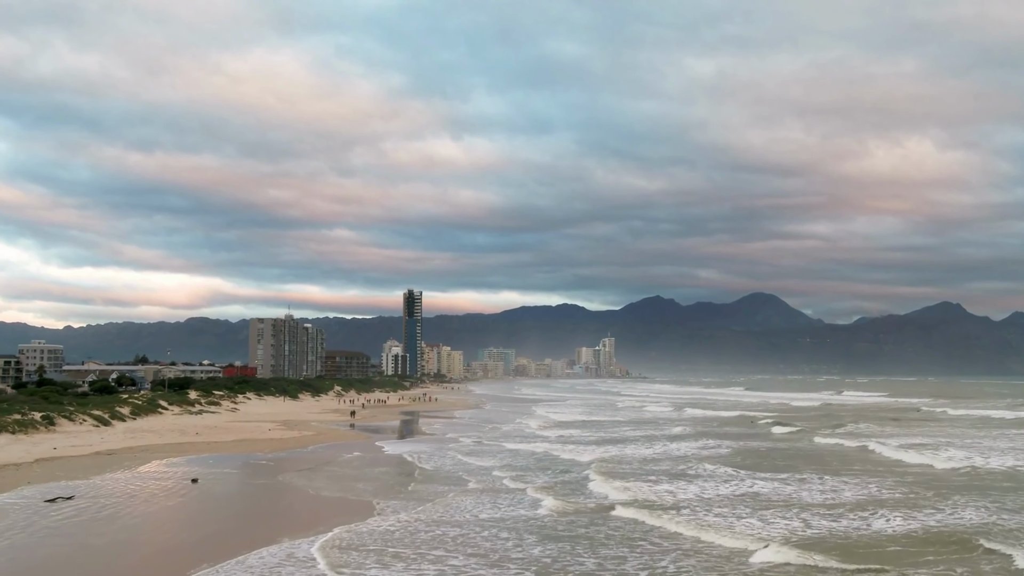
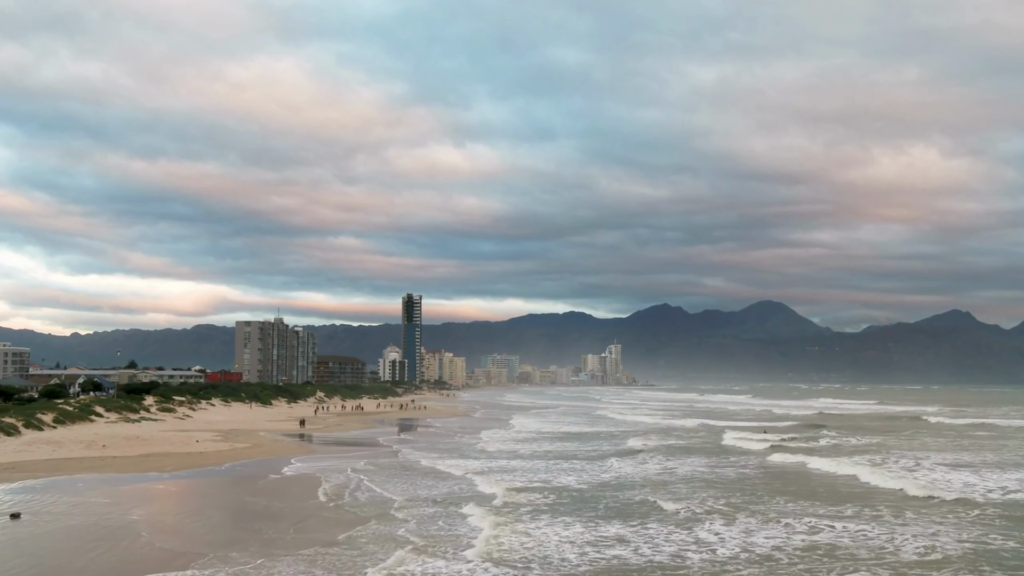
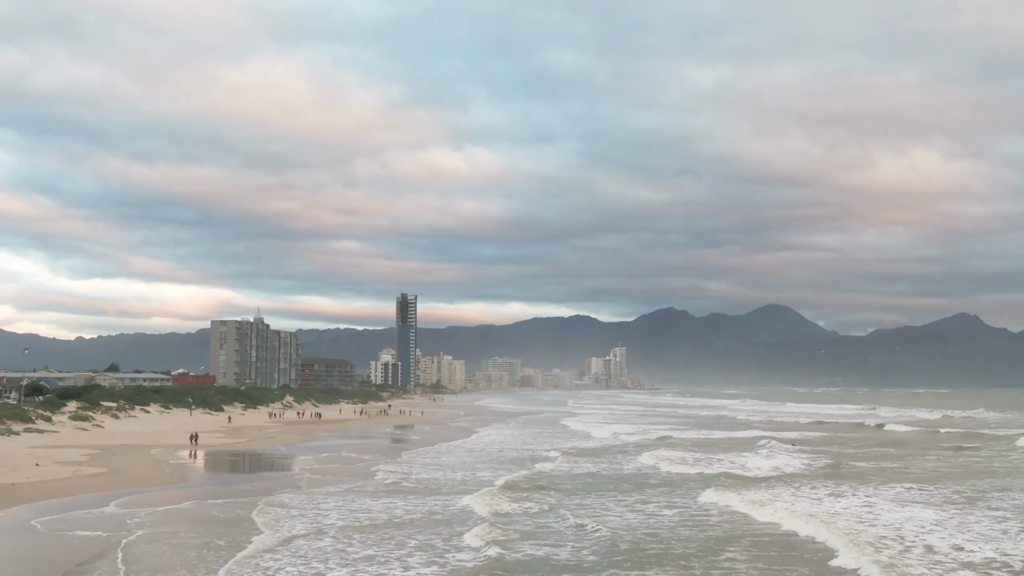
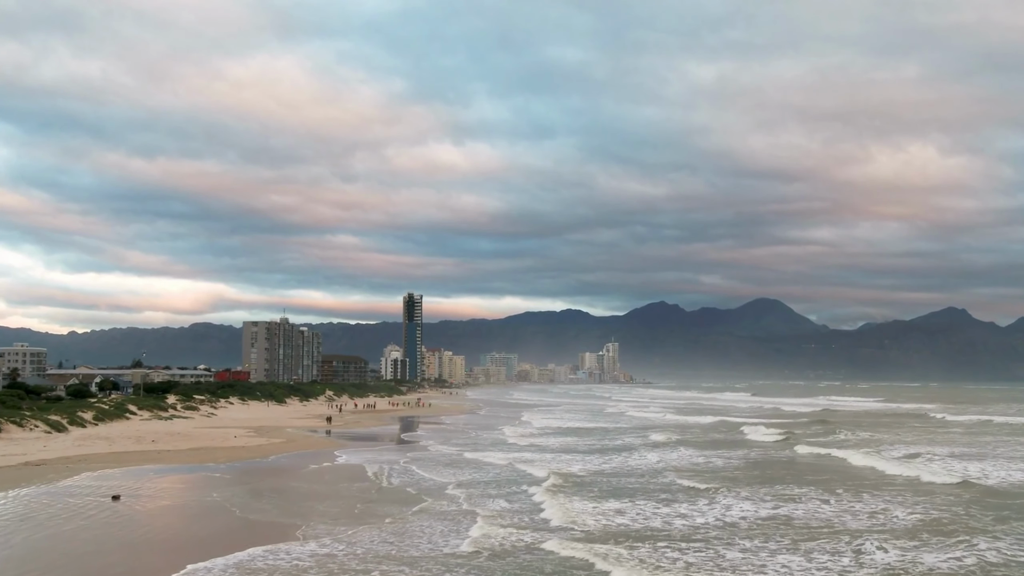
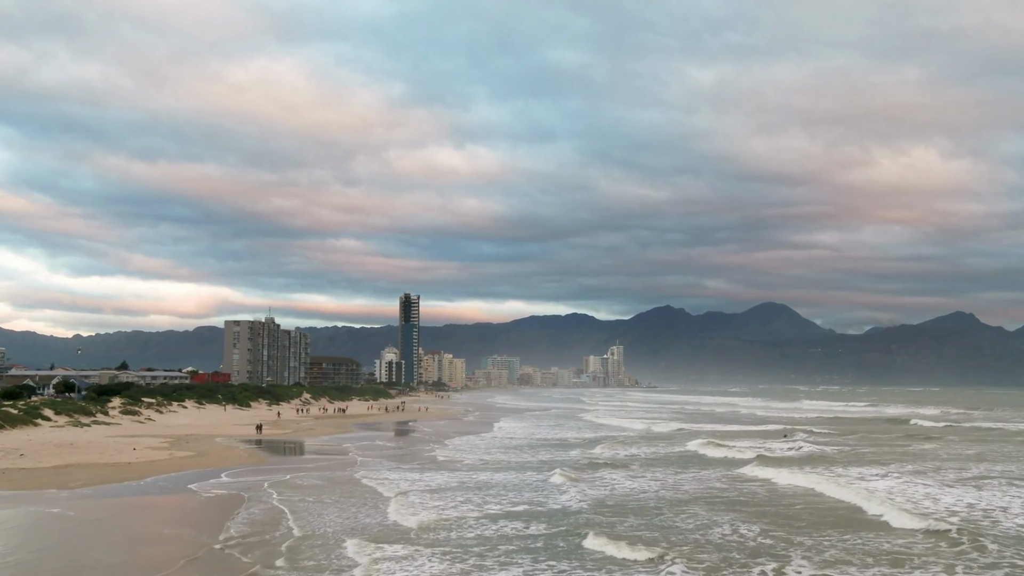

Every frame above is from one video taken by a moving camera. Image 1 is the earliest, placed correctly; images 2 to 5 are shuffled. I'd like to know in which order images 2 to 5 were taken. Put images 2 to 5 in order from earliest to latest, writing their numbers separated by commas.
4, 2, 5, 3
